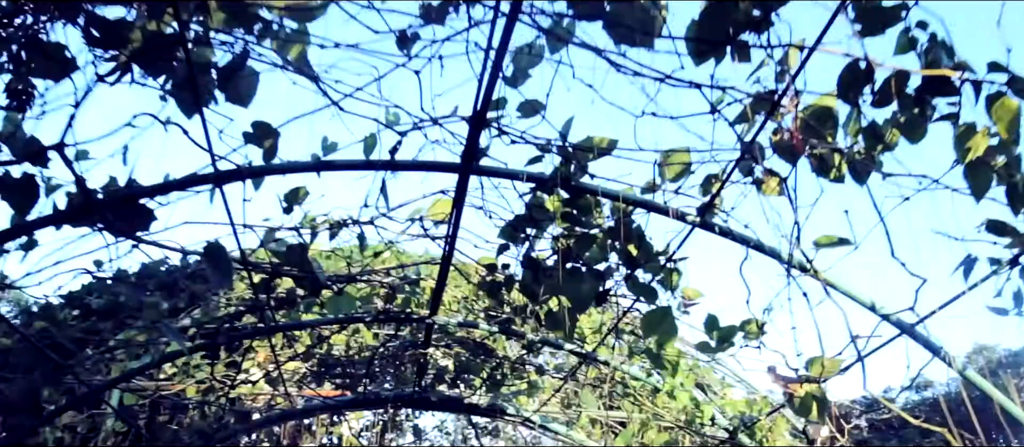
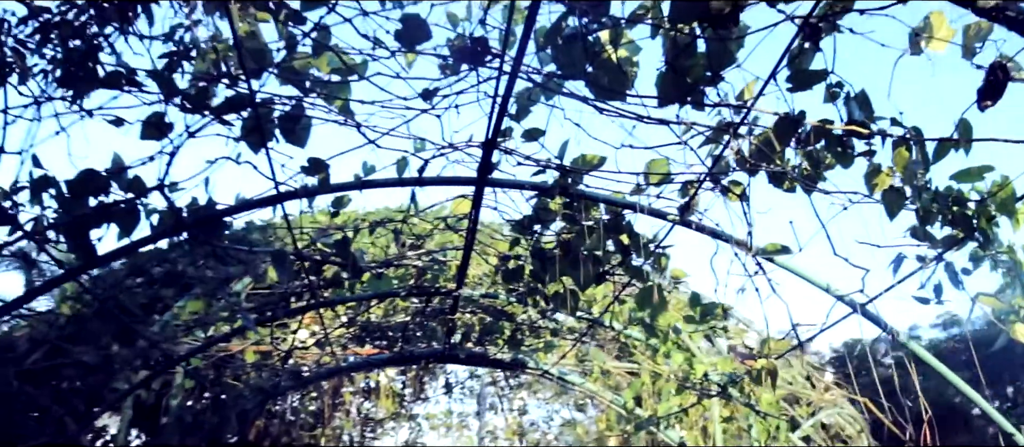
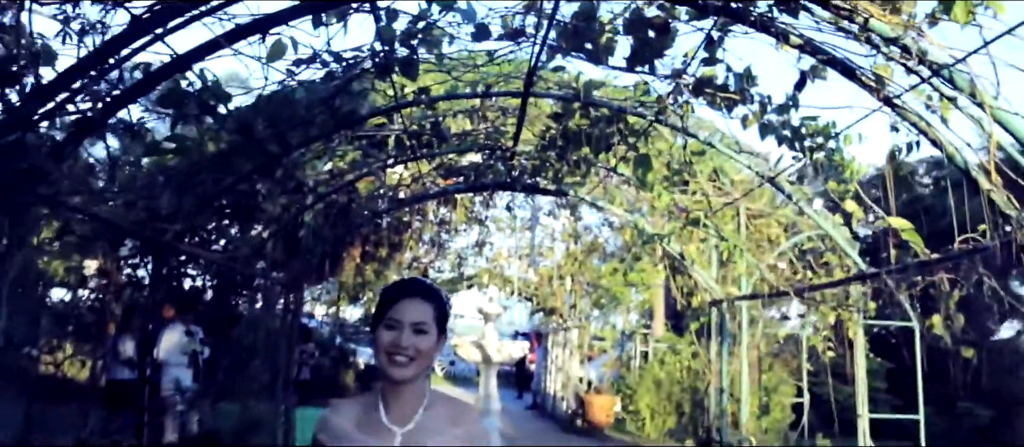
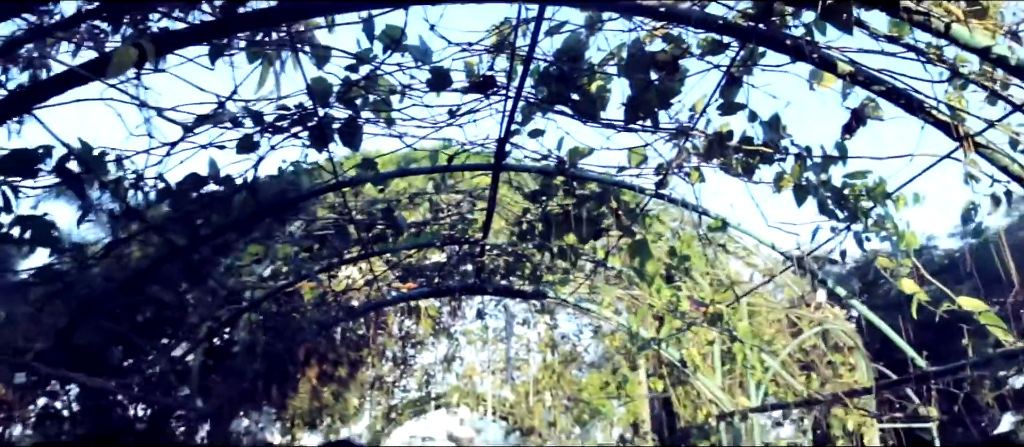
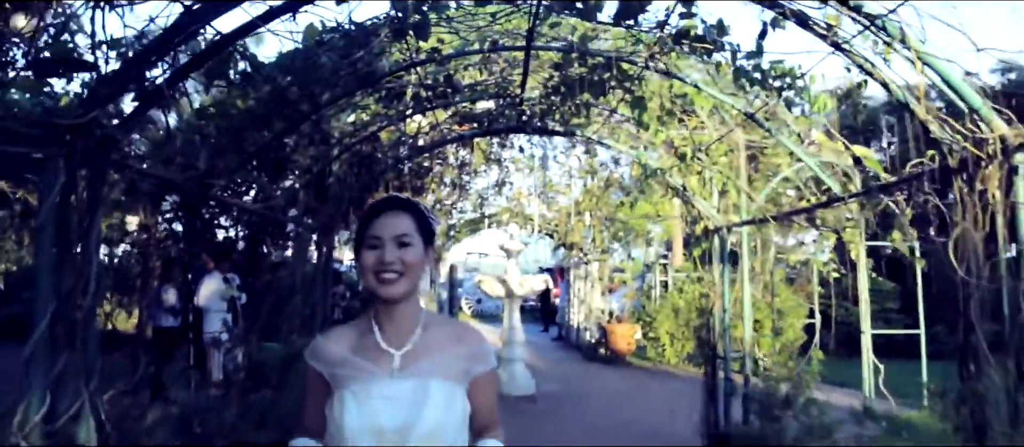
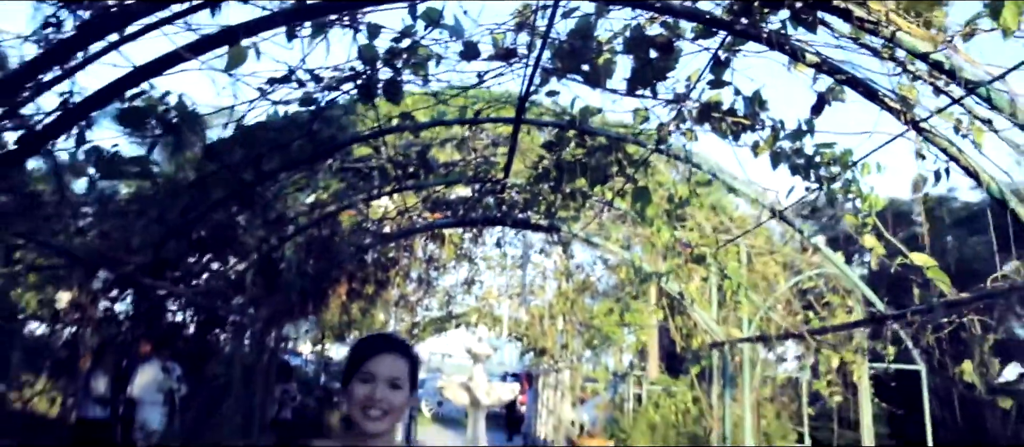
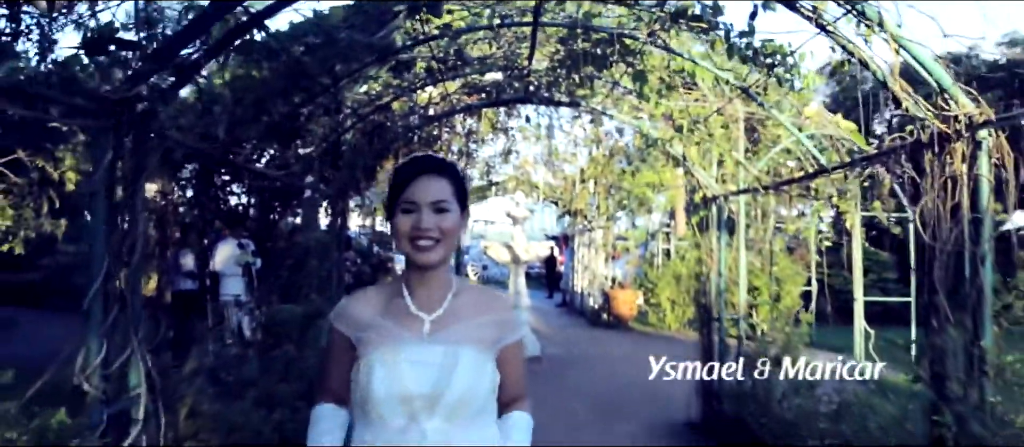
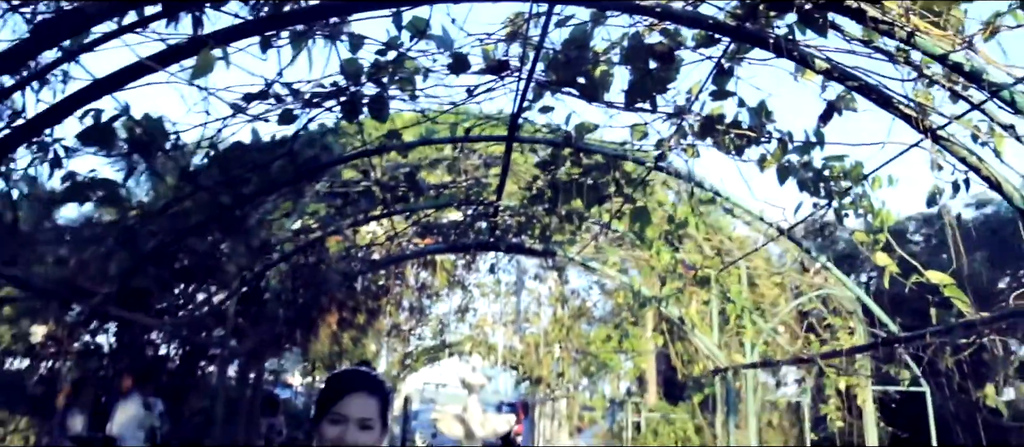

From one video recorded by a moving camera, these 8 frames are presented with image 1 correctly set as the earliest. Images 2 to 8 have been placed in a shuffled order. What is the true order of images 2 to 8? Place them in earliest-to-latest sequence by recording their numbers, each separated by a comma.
2, 4, 8, 6, 3, 5, 7
